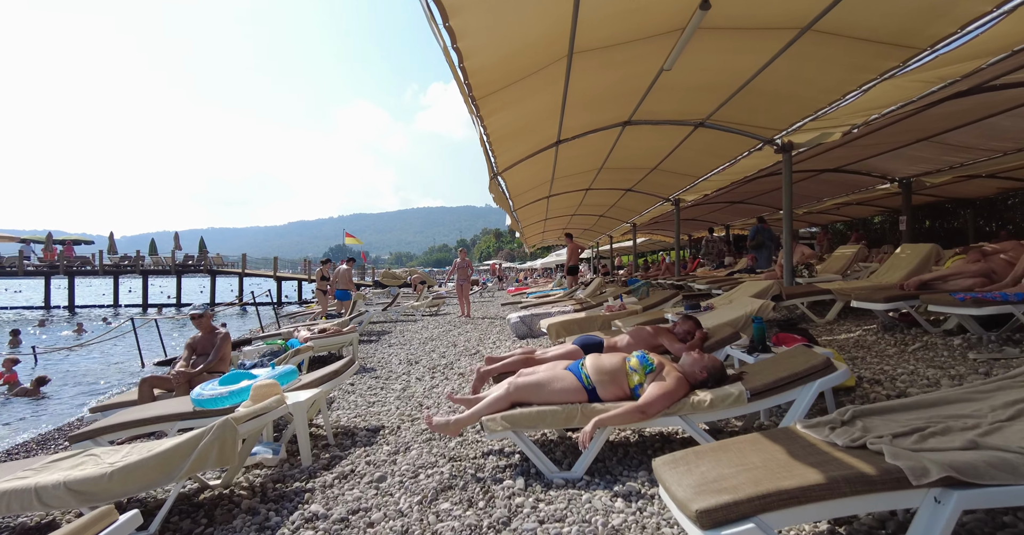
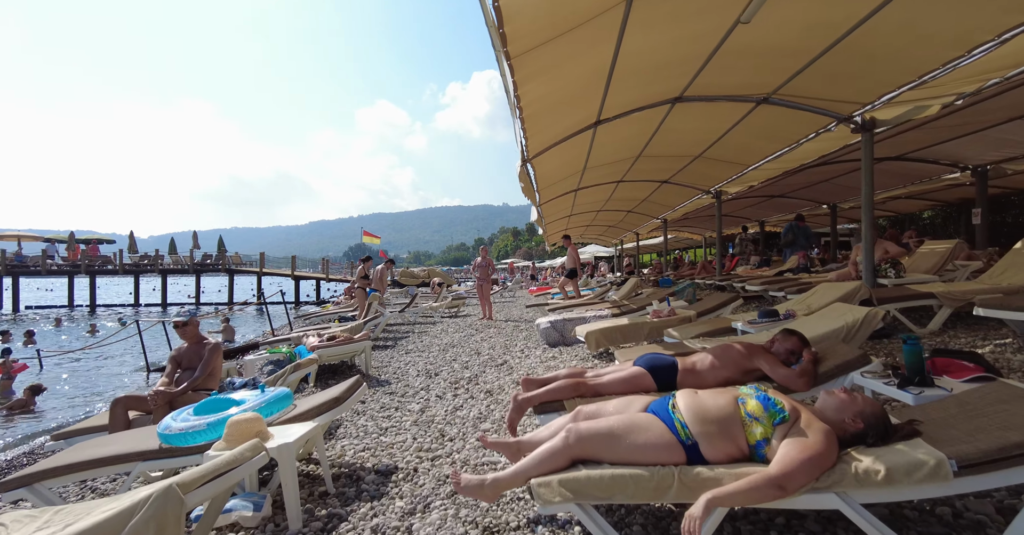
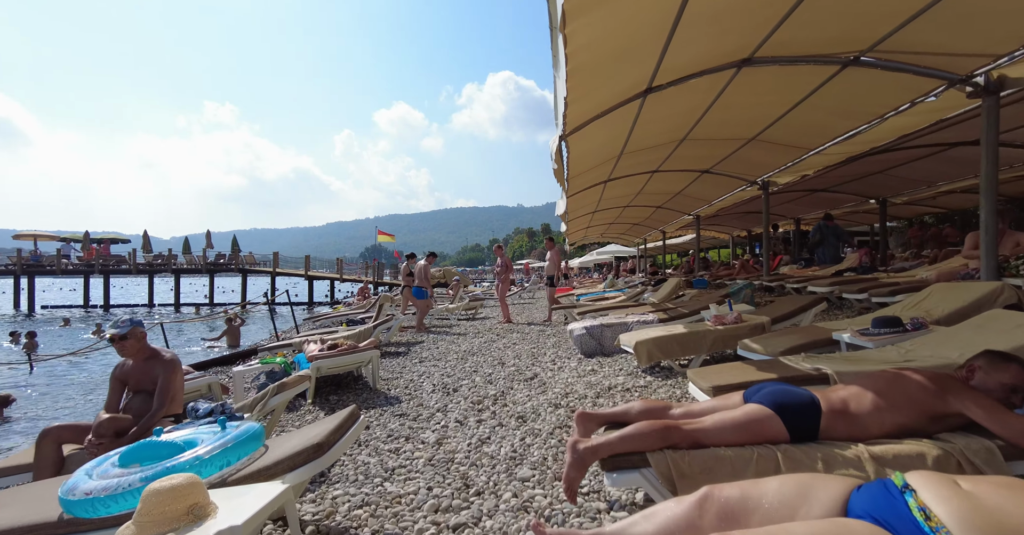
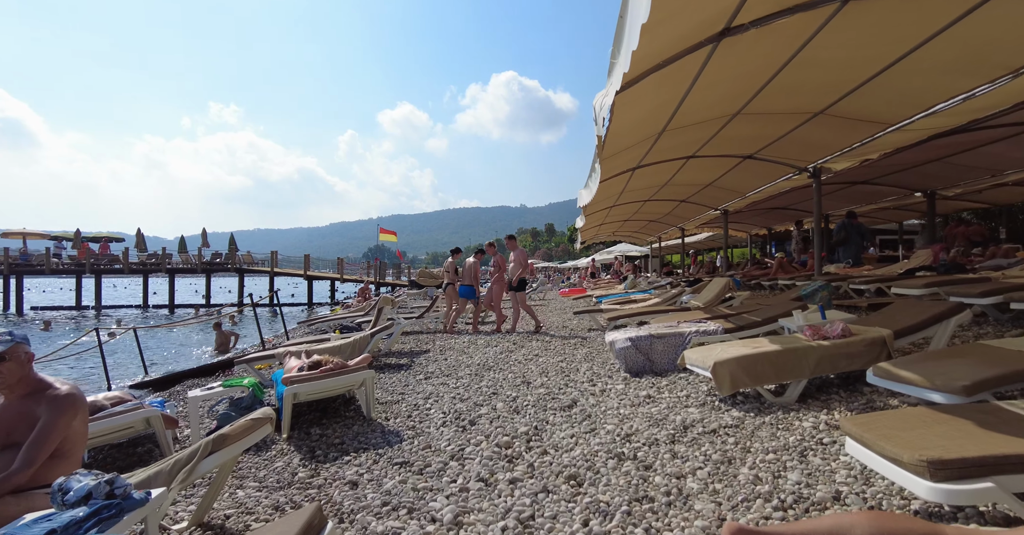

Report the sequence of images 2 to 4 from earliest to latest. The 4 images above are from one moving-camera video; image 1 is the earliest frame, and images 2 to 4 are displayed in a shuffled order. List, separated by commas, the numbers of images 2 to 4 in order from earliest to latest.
2, 3, 4
